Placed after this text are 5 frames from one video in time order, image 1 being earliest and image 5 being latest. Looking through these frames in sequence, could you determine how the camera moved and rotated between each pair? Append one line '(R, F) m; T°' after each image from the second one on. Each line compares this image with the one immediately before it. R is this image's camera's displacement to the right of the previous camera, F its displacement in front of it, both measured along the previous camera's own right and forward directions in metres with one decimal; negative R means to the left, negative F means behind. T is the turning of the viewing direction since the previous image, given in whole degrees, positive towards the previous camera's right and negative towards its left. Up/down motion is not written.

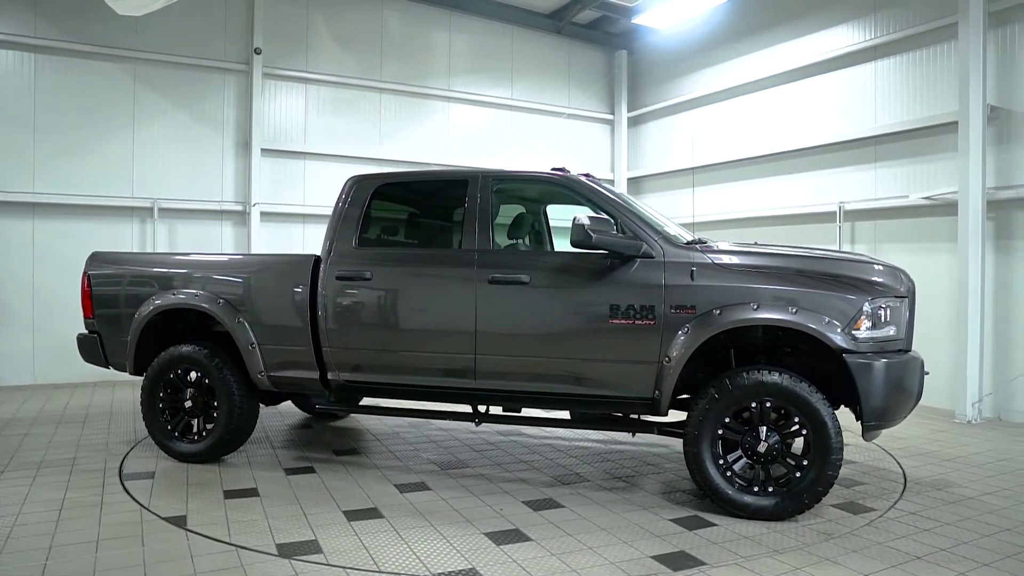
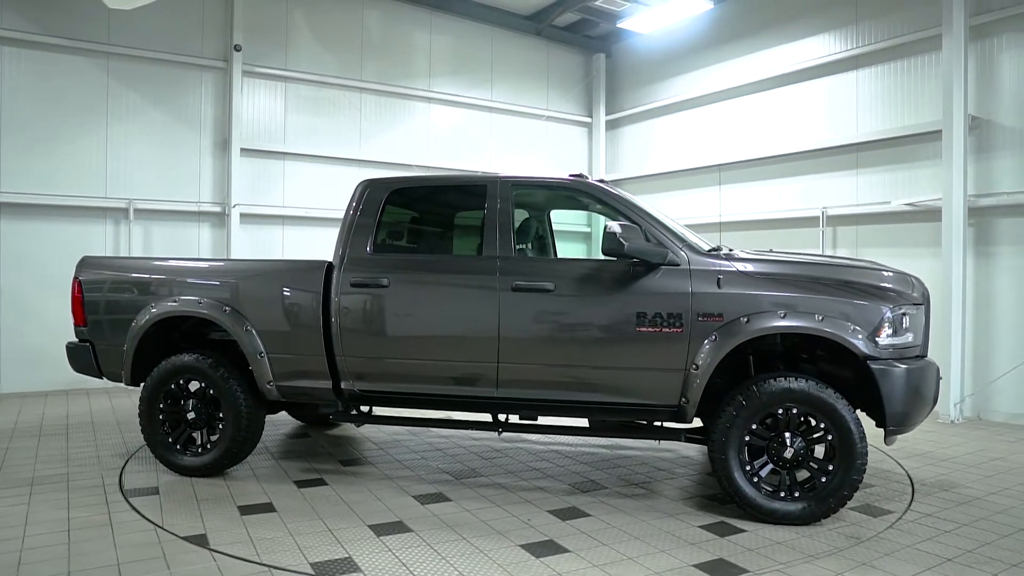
(-0.4, +0.1) m; +4°
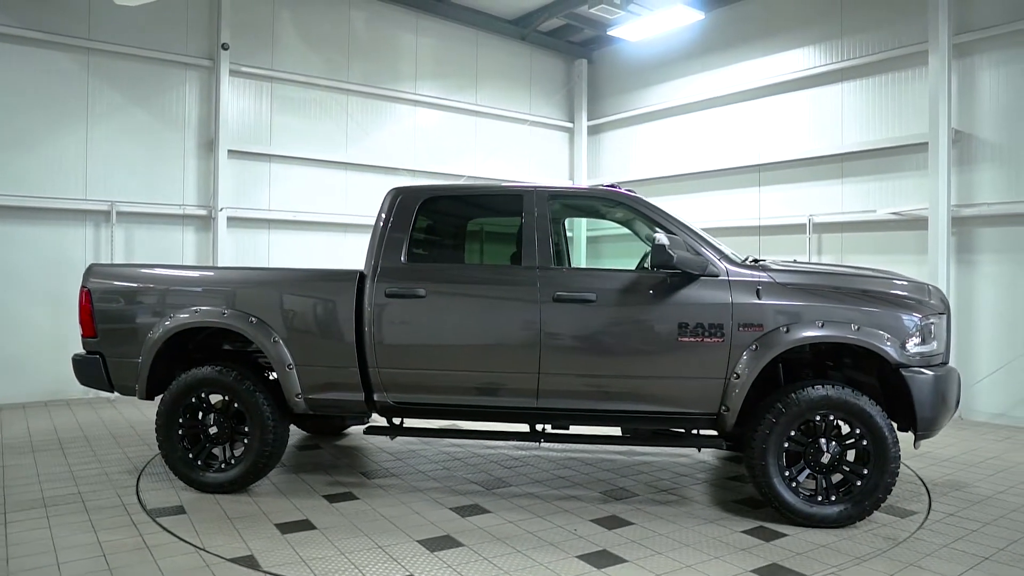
(-0.5, 0.0) m; +4°
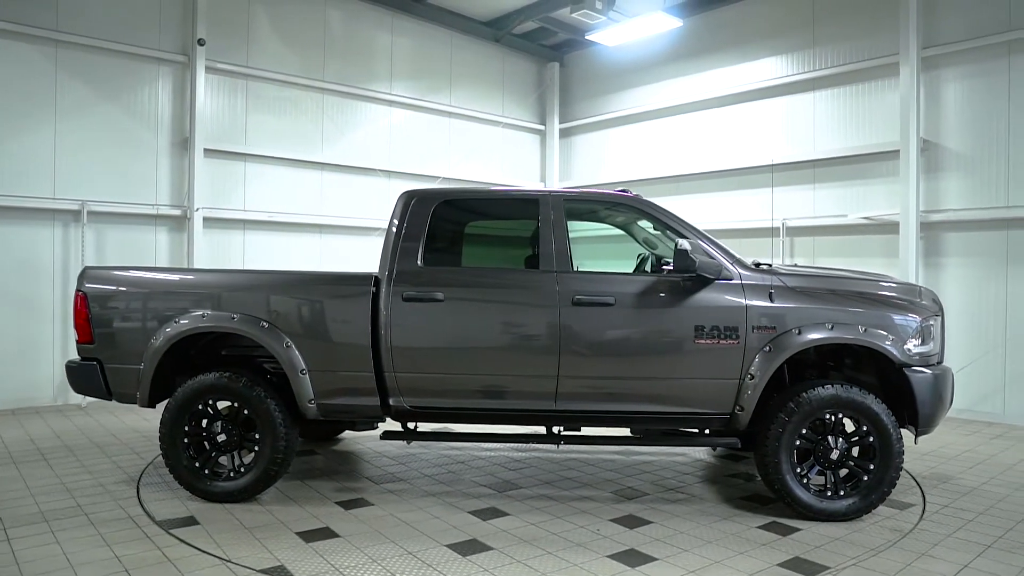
(-0.4, 0.0) m; +4°
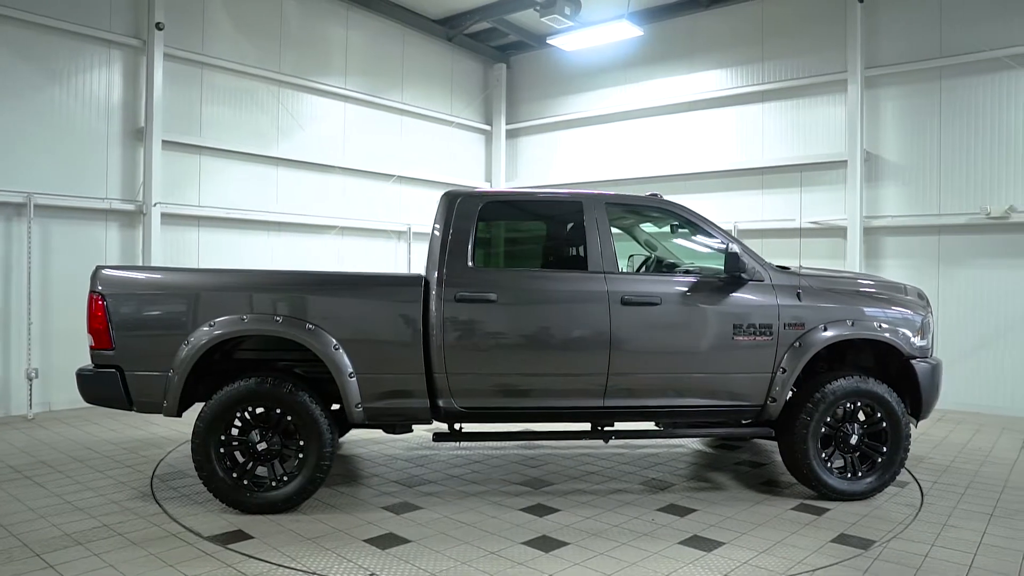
(-0.9, 0.0) m; +9°
